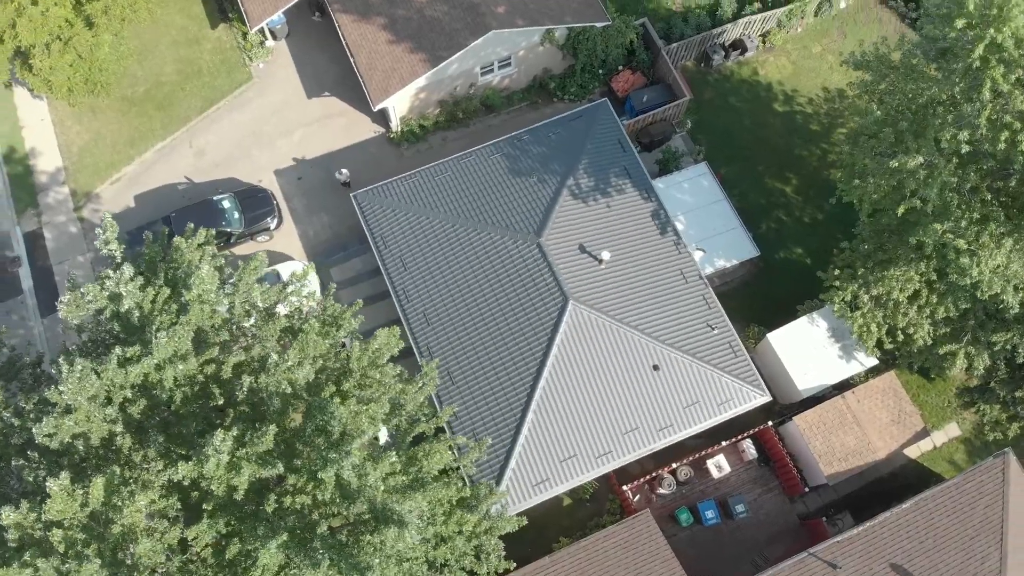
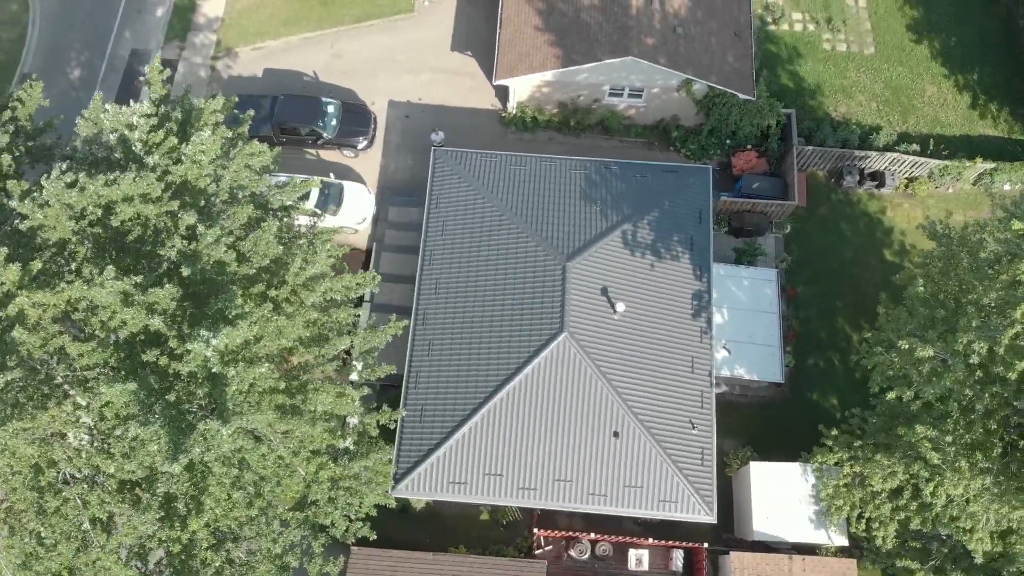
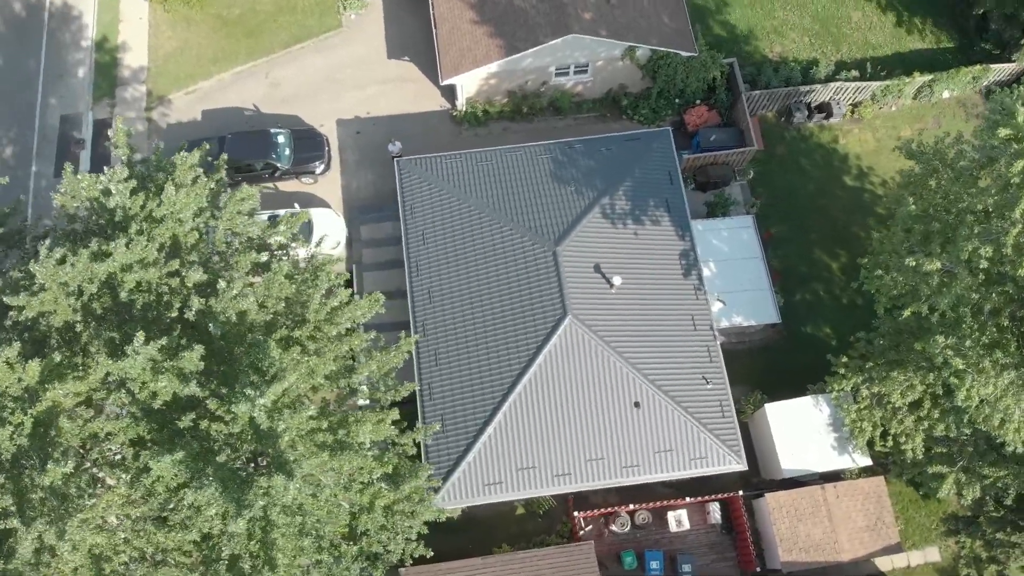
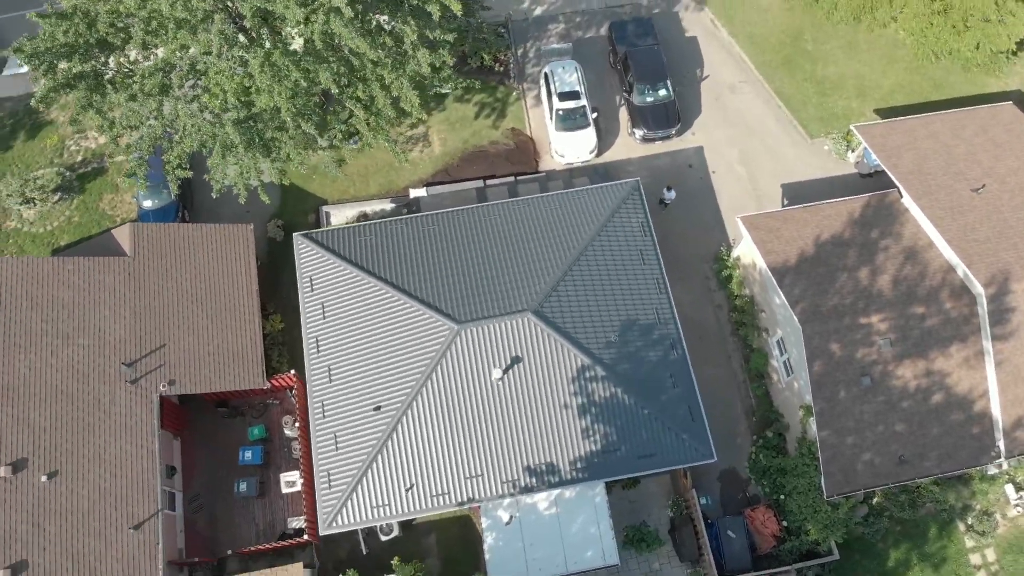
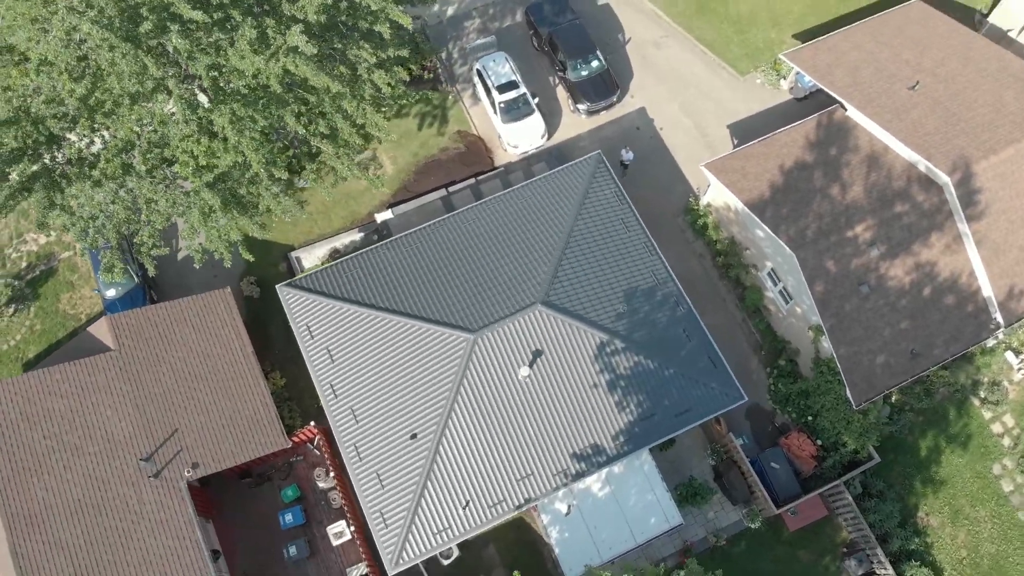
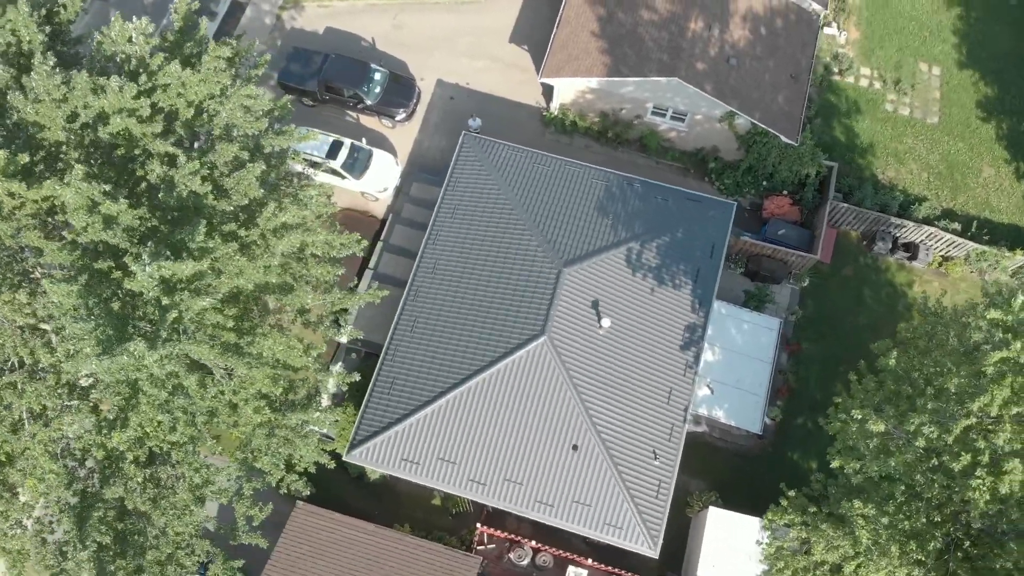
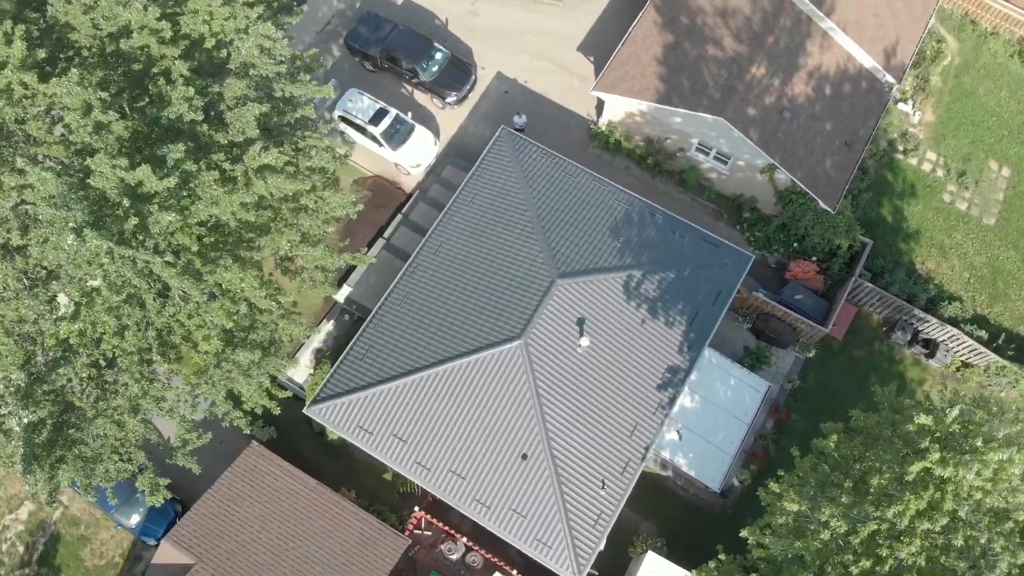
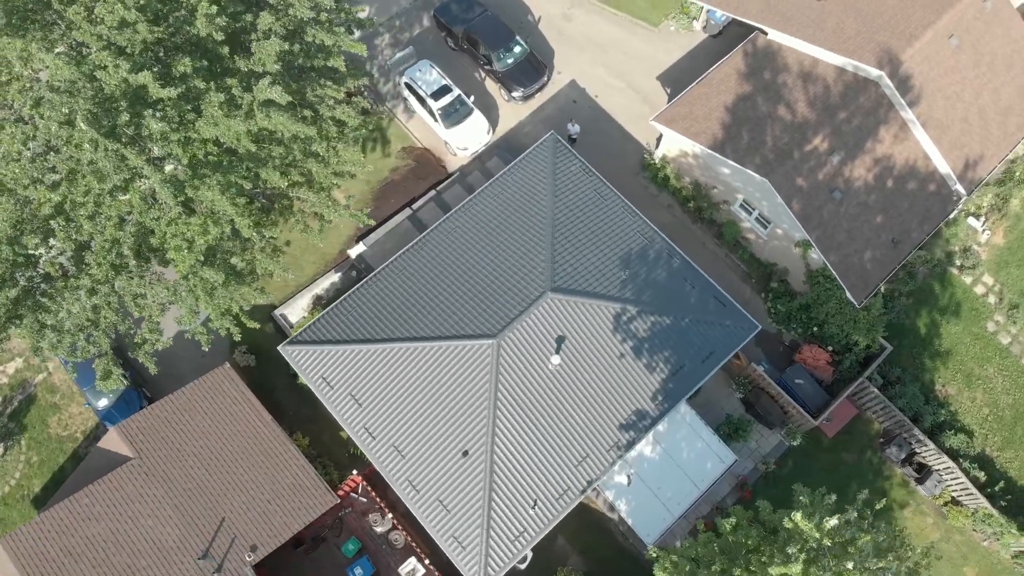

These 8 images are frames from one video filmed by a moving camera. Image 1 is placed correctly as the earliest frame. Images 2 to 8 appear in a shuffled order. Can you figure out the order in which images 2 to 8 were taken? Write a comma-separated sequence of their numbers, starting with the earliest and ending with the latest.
3, 2, 6, 7, 8, 5, 4
